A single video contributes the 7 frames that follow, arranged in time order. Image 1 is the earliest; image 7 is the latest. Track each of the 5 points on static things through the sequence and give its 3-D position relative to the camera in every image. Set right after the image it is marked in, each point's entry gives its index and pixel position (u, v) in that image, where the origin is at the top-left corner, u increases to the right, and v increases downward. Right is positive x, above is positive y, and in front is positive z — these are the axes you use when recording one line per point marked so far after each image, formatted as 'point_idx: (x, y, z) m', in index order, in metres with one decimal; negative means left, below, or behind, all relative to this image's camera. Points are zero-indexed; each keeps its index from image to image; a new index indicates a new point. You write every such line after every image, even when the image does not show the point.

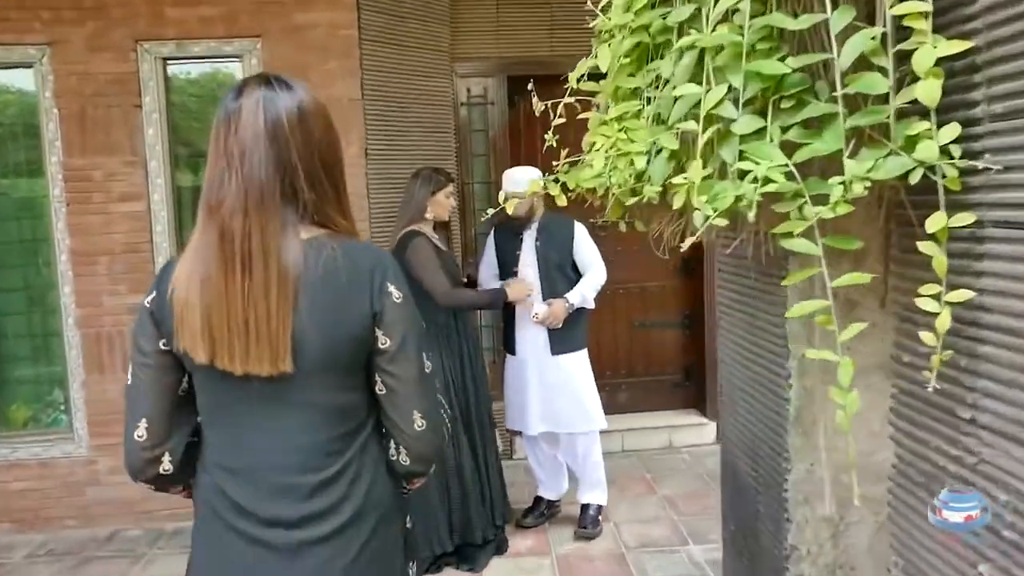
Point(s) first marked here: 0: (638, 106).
0: (+0.2, +0.3, +1.6) m
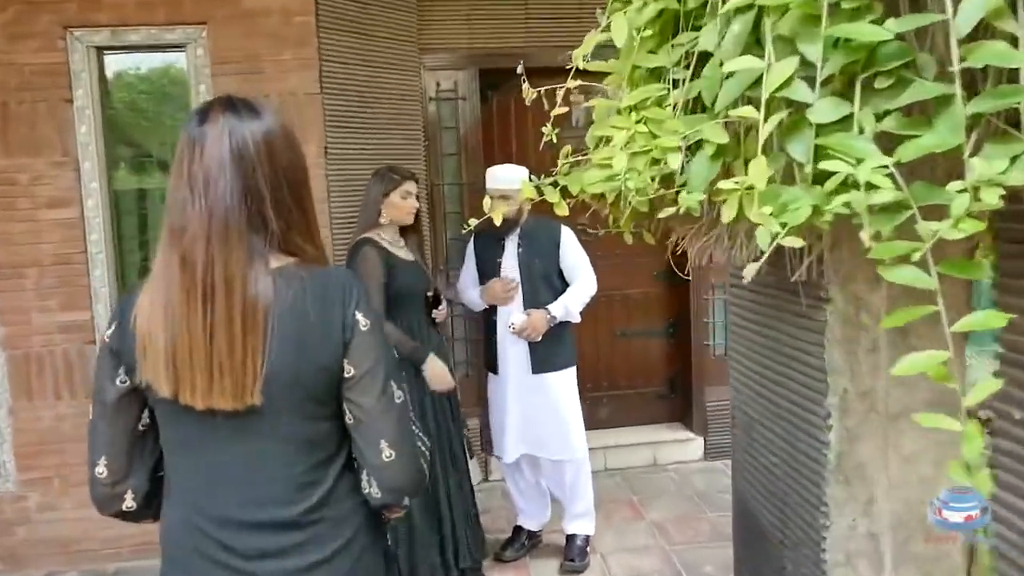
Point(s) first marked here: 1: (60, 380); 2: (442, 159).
0: (+0.2, +0.3, +1.2) m
1: (-2.0, -0.4, +3.7) m
2: (-0.4, +0.7, +4.4) m
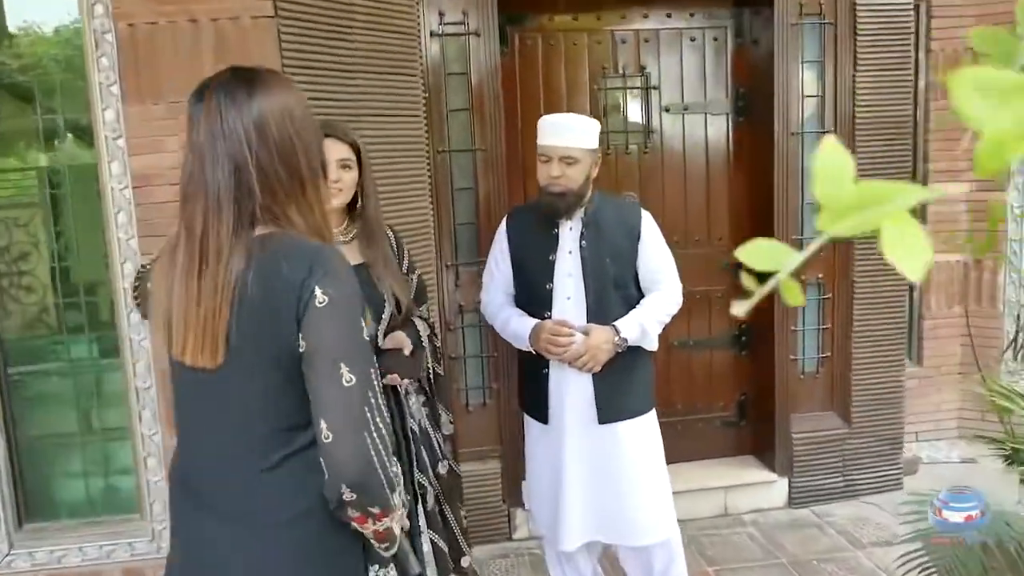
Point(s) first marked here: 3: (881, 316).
0: (+0.4, +0.2, +0.1) m
1: (-1.9, -0.5, +2.6) m
2: (-0.3, +0.7, +3.3) m
3: (+1.6, -0.1, +3.6) m
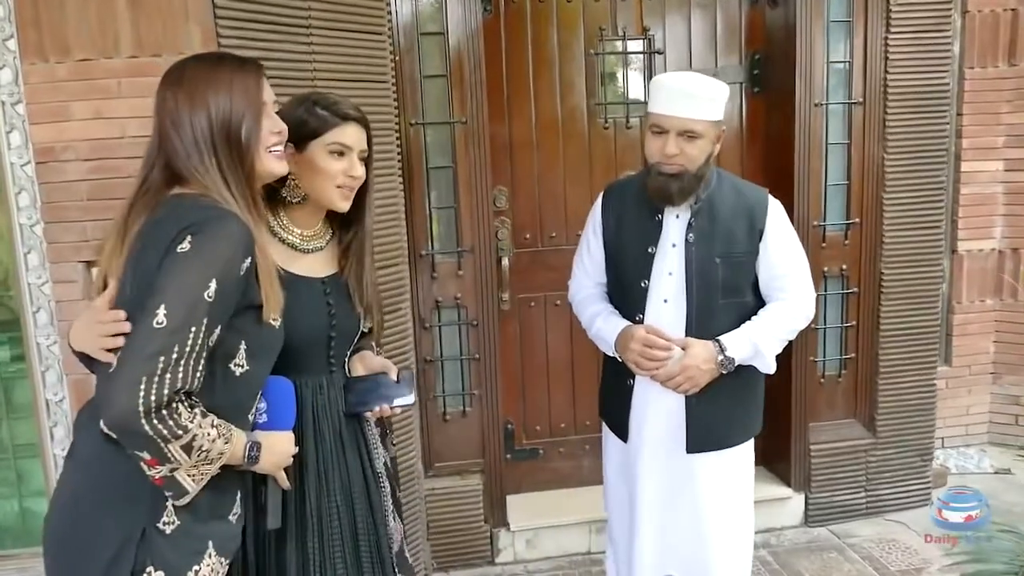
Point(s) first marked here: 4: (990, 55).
0: (+0.4, +0.1, -0.3) m
1: (-1.9, -0.4, +2.2) m
2: (-0.3, +0.7, +2.8) m
3: (+1.5, -0.1, +3.2) m
4: (+1.9, +0.9, +3.3) m
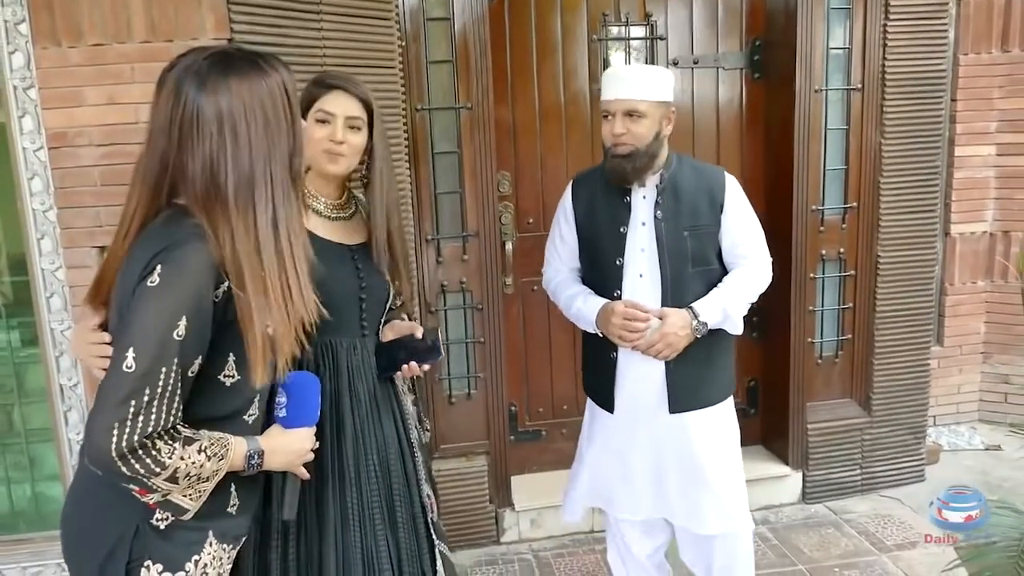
0: (+0.5, +0.1, -0.2) m
1: (-1.9, -0.4, +2.2) m
2: (-0.3, +0.7, +2.9) m
3: (+1.5, 0.0, +3.2) m
4: (+1.9, +1.0, +3.4) m
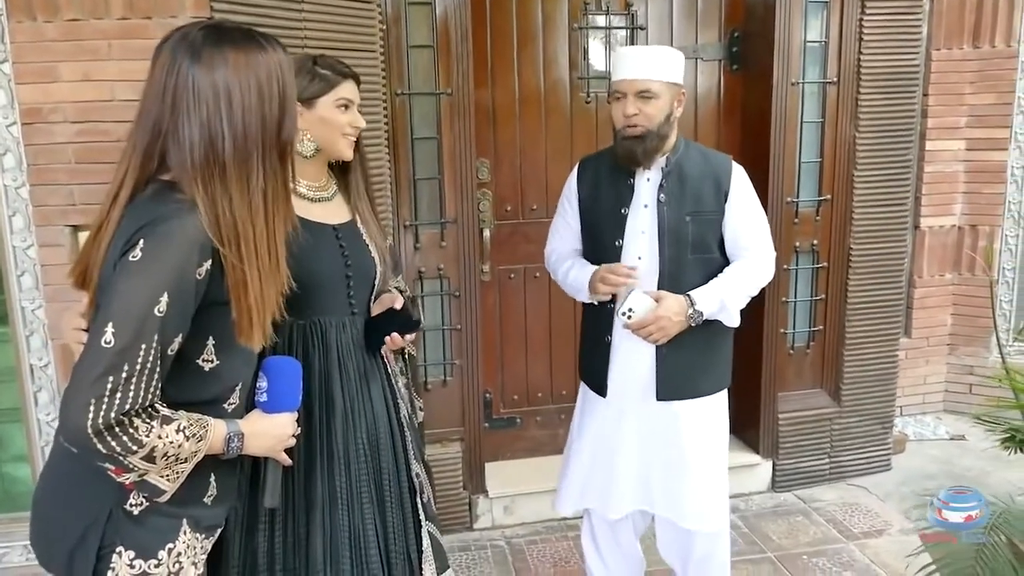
0: (+0.5, +0.2, -0.2) m
1: (-1.9, -0.3, +2.1) m
2: (-0.4, +0.8, +2.8) m
3: (+1.4, 0.0, +3.3) m
4: (+1.8, +1.0, +3.5) m
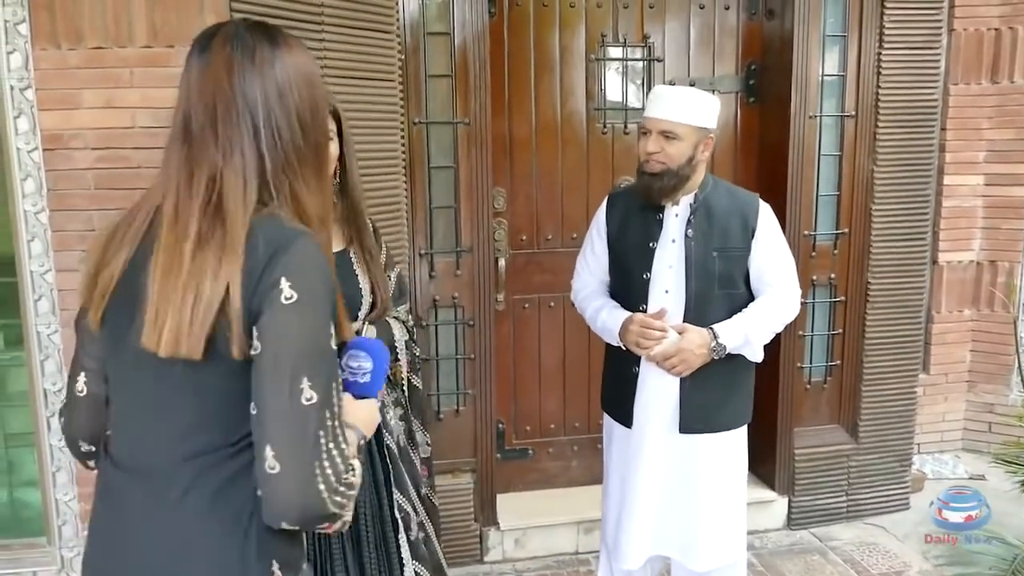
0: (+0.5, +0.1, -0.2) m
1: (-1.9, -0.4, +2.1) m
2: (-0.3, +0.7, +2.9) m
3: (+1.5, -0.1, +3.2) m
4: (+1.9, +0.9, +3.5) m
